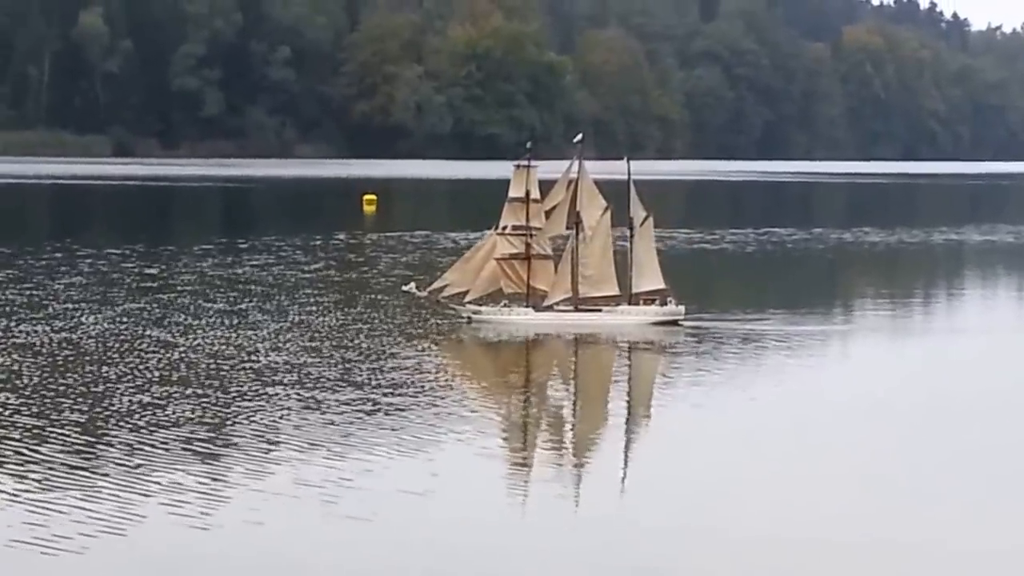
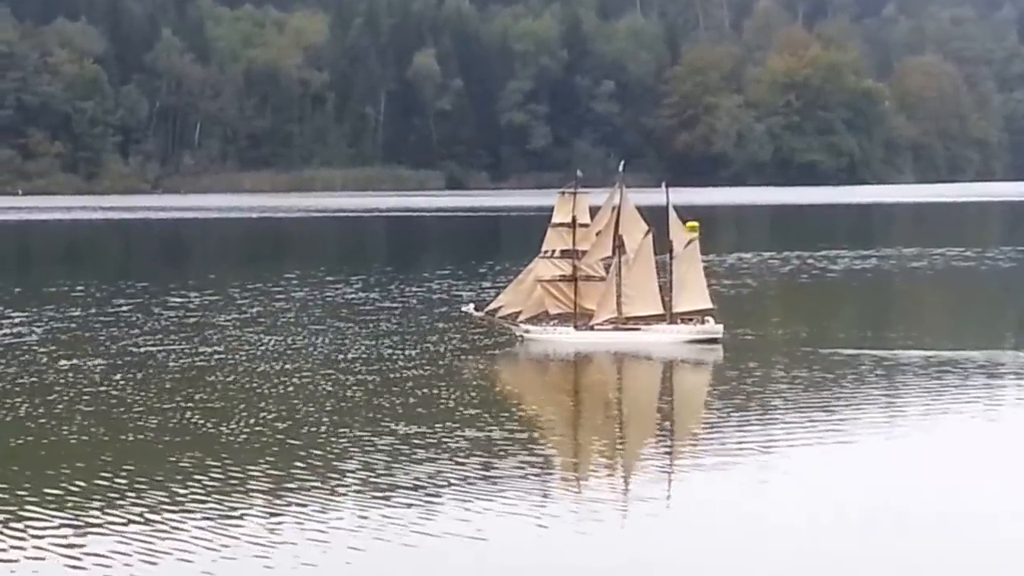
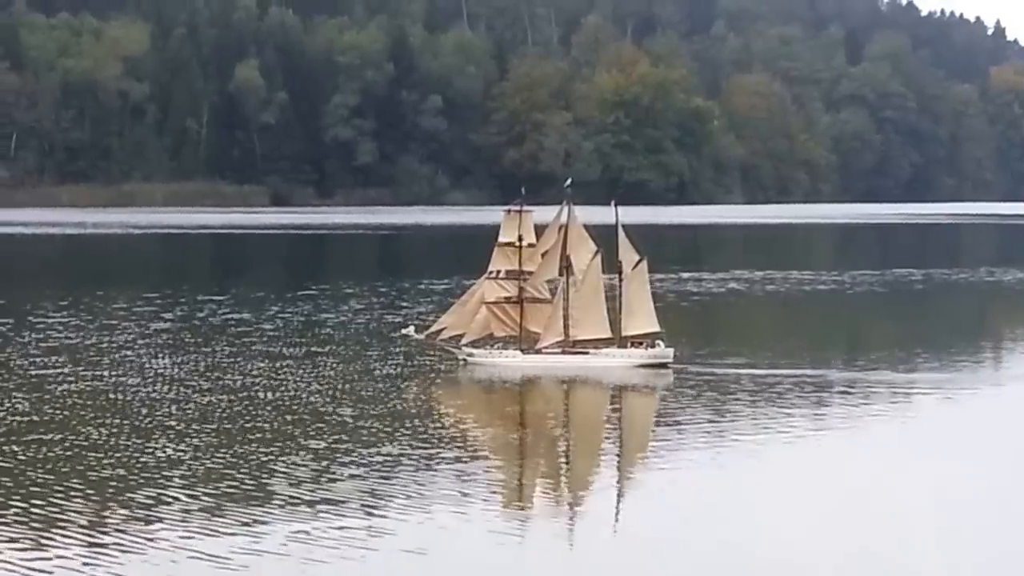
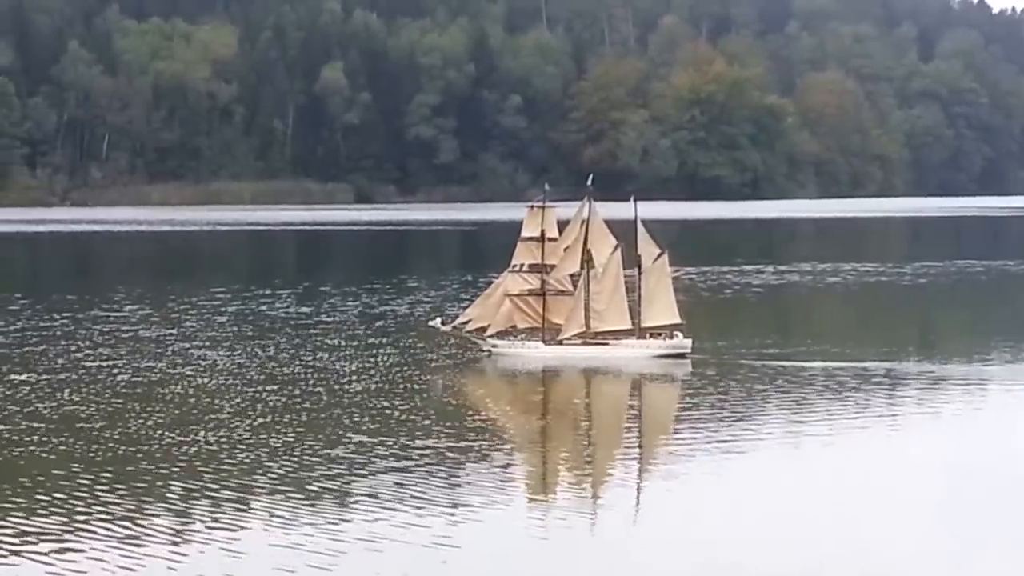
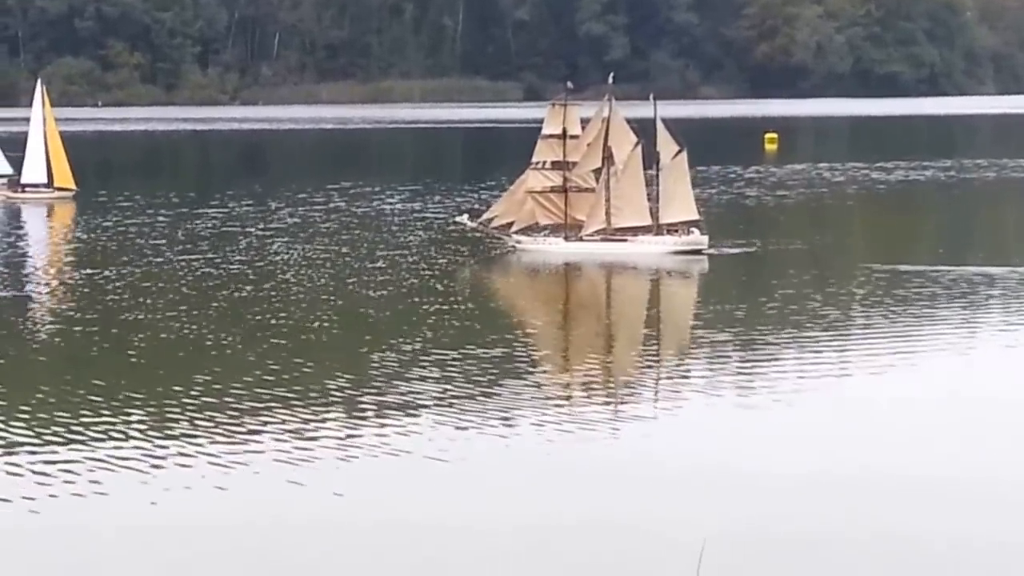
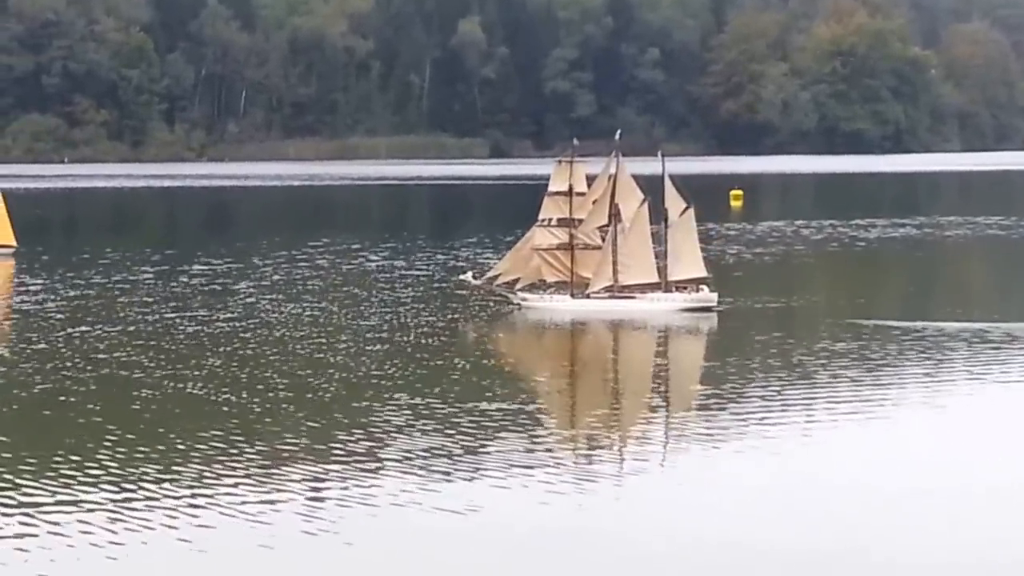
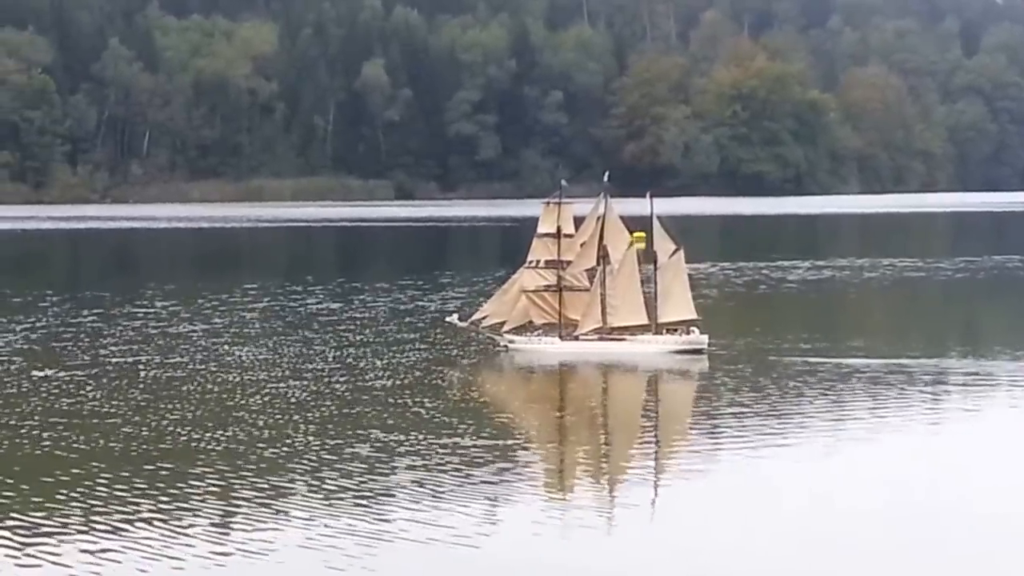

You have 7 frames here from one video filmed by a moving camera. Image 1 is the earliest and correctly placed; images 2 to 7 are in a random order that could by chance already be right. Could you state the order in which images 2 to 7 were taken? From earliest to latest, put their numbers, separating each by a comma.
3, 4, 7, 2, 6, 5
